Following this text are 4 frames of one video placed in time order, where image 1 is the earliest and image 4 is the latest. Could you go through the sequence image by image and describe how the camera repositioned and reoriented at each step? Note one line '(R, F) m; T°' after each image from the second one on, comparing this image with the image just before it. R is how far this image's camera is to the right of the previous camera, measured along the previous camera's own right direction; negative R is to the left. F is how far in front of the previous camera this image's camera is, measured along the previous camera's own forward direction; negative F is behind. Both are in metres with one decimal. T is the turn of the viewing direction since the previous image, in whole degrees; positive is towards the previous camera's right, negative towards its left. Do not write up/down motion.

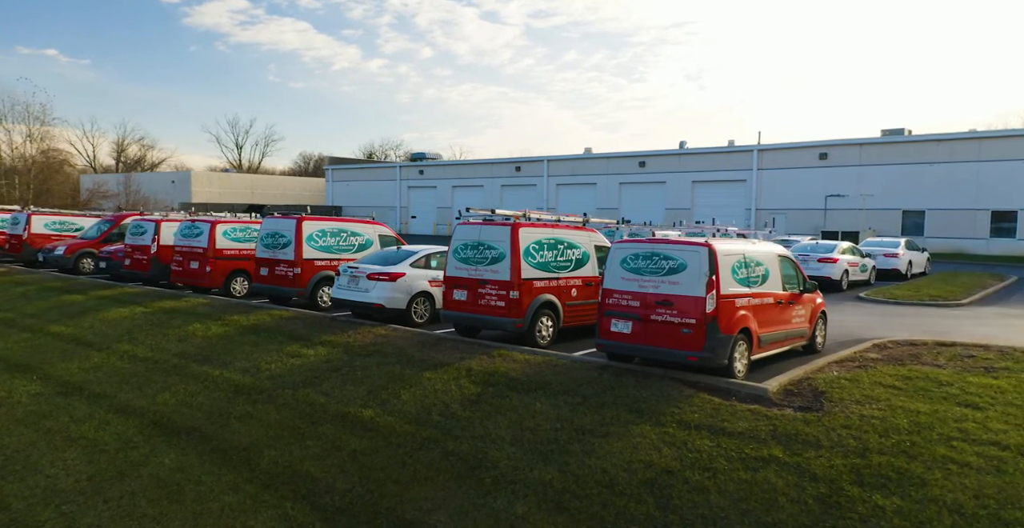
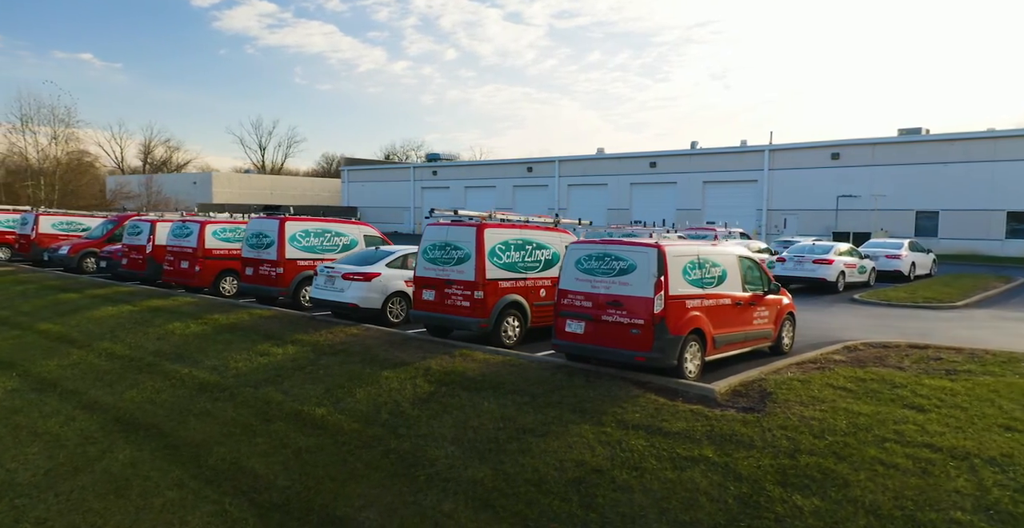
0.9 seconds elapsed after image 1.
(+0.7, -0.1) m; -1°
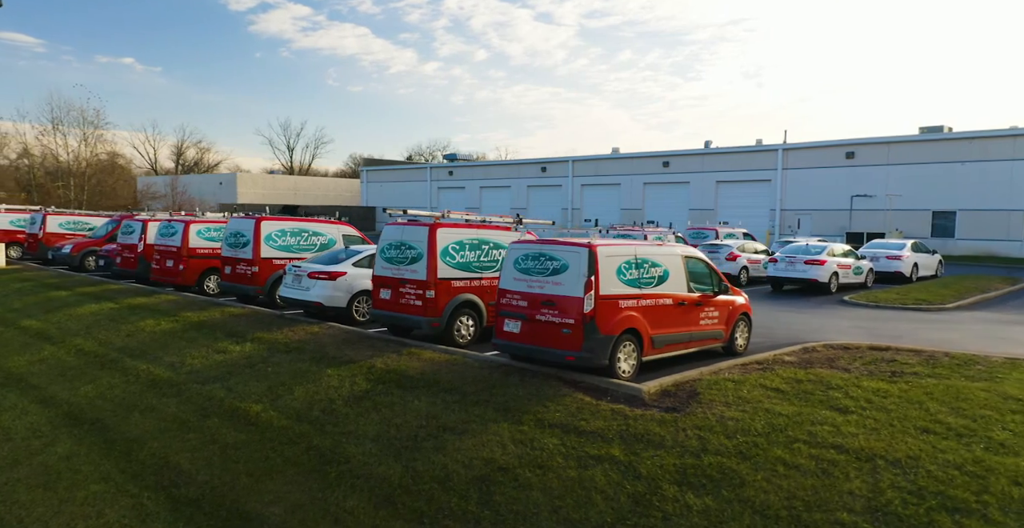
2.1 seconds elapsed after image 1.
(+0.9, 0.0) m; -1°
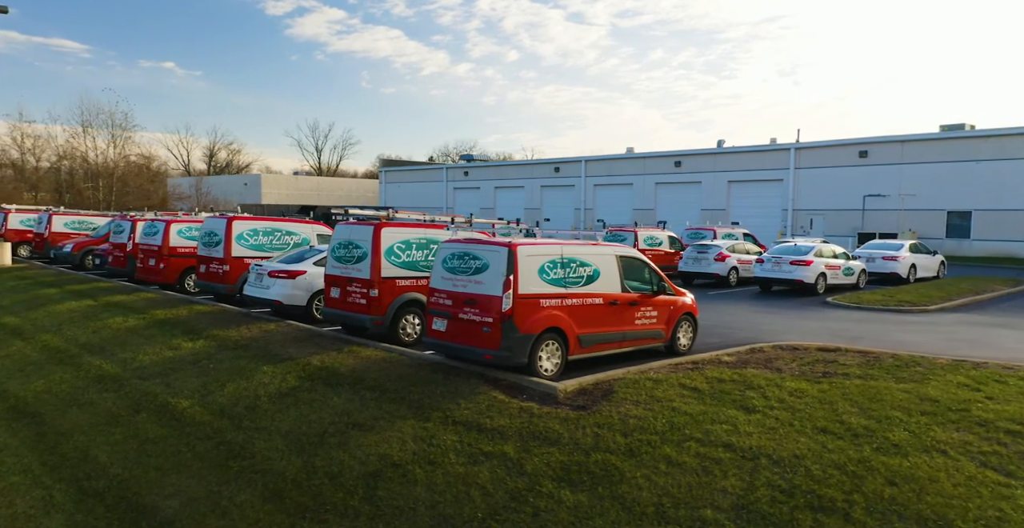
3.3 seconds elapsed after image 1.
(+1.0, -0.1) m; -1°
